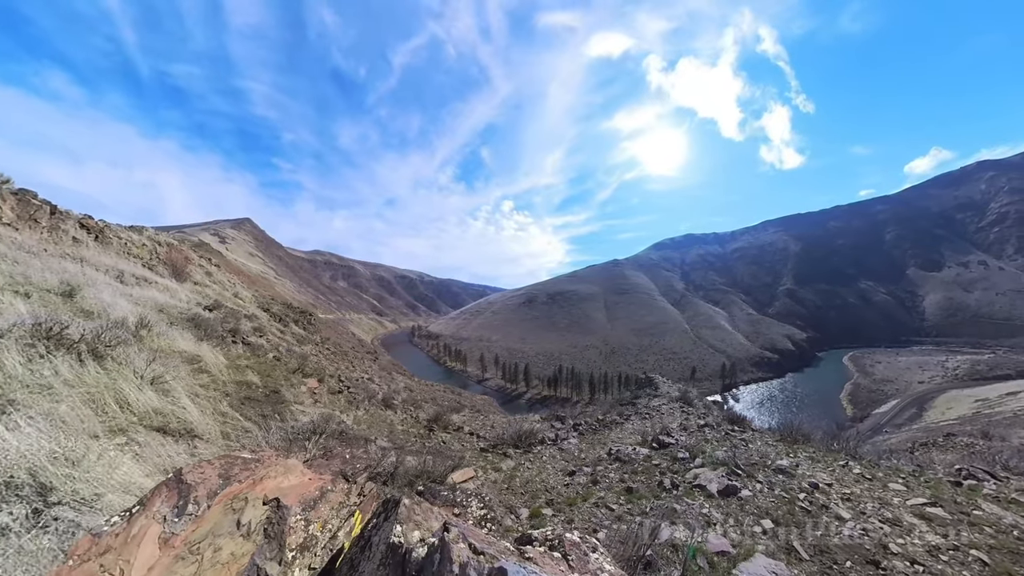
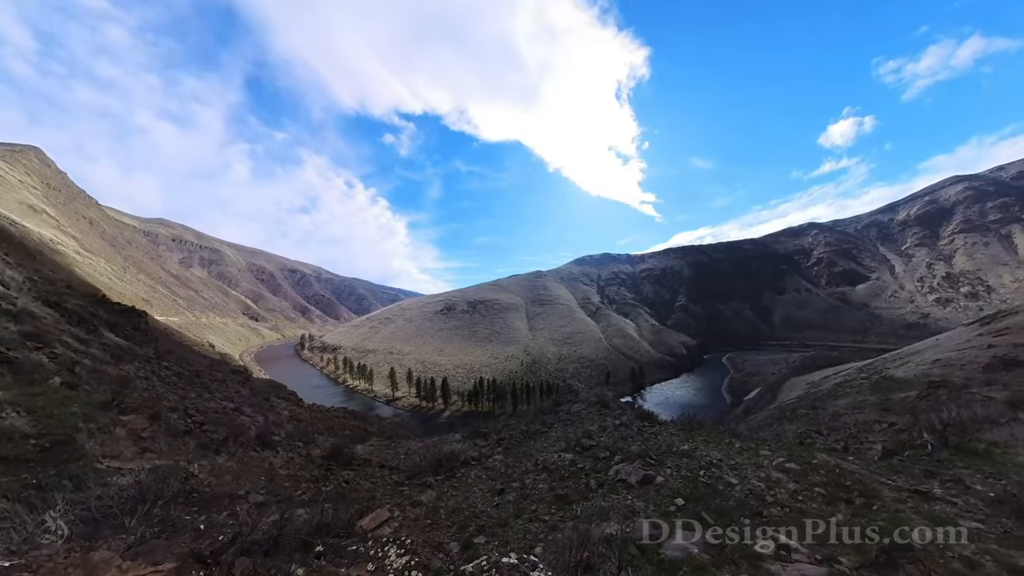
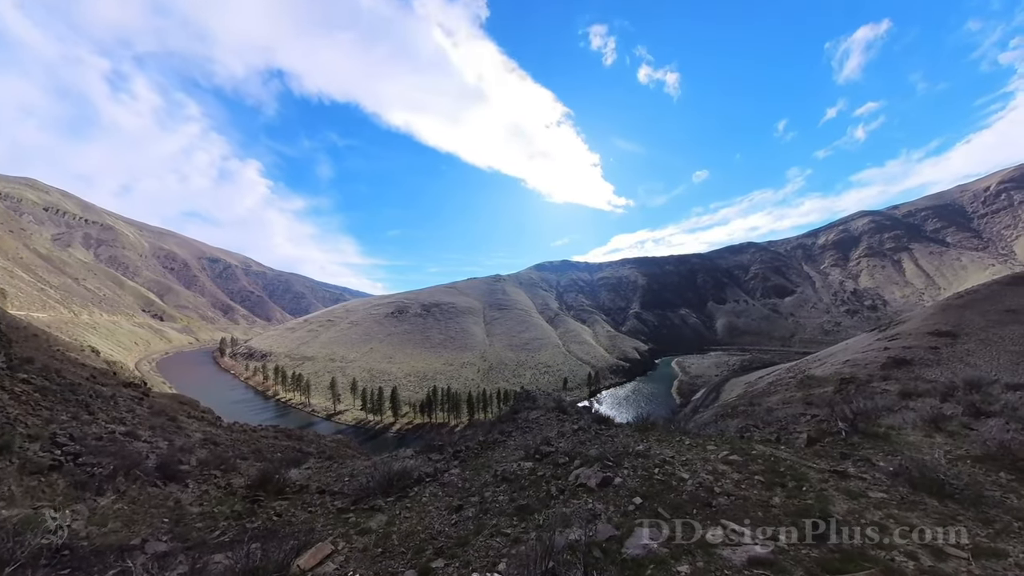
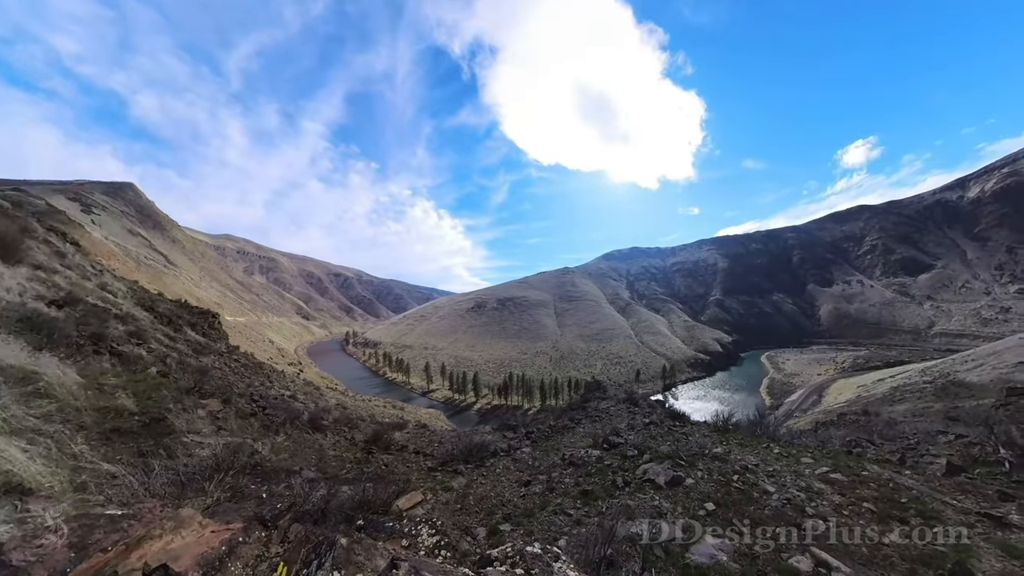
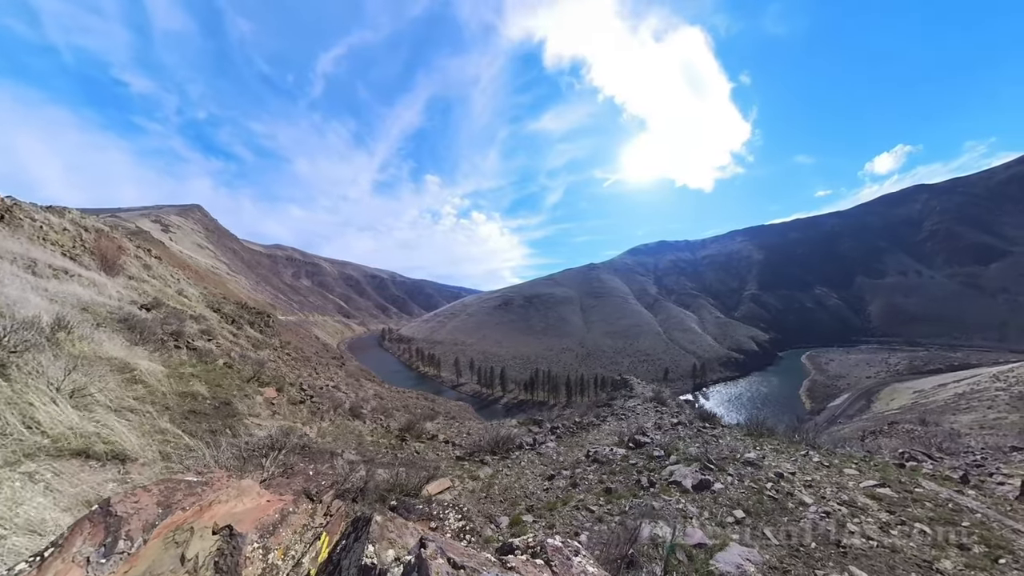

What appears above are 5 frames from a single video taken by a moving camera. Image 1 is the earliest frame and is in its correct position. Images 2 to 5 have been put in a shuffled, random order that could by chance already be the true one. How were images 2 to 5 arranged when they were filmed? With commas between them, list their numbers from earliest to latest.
5, 4, 2, 3
